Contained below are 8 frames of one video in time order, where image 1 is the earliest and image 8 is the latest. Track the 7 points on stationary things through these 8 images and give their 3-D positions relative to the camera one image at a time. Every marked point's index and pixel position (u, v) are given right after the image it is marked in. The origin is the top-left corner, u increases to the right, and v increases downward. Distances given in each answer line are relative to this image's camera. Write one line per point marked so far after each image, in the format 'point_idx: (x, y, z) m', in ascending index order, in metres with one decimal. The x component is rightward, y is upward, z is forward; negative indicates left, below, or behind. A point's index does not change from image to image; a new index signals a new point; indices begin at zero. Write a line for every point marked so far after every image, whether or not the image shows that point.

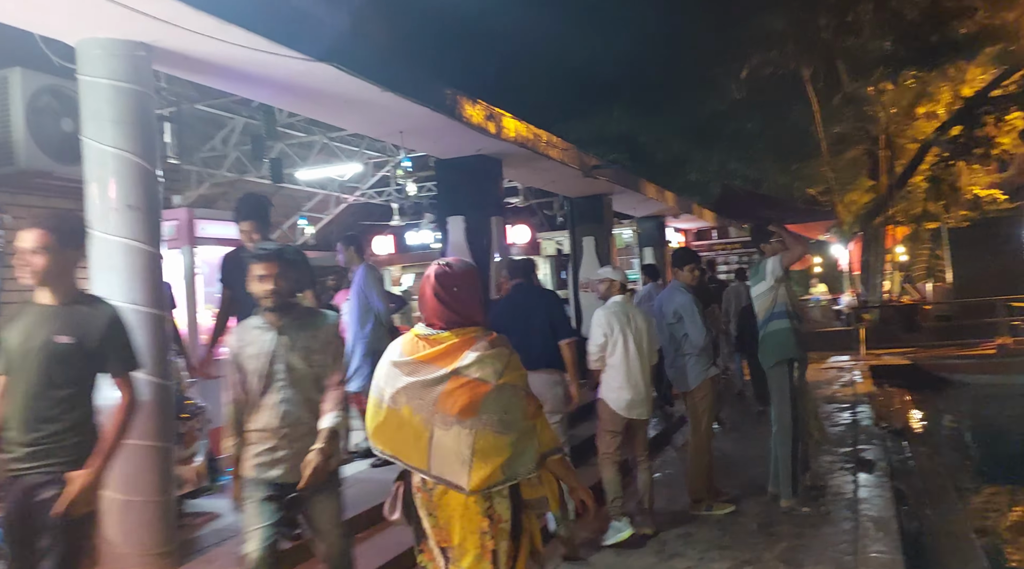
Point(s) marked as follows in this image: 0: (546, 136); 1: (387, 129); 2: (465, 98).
0: (+0.2, +1.1, +5.8) m
1: (-0.7, +0.9, +4.3) m
2: (-0.3, +1.0, +4.2) m
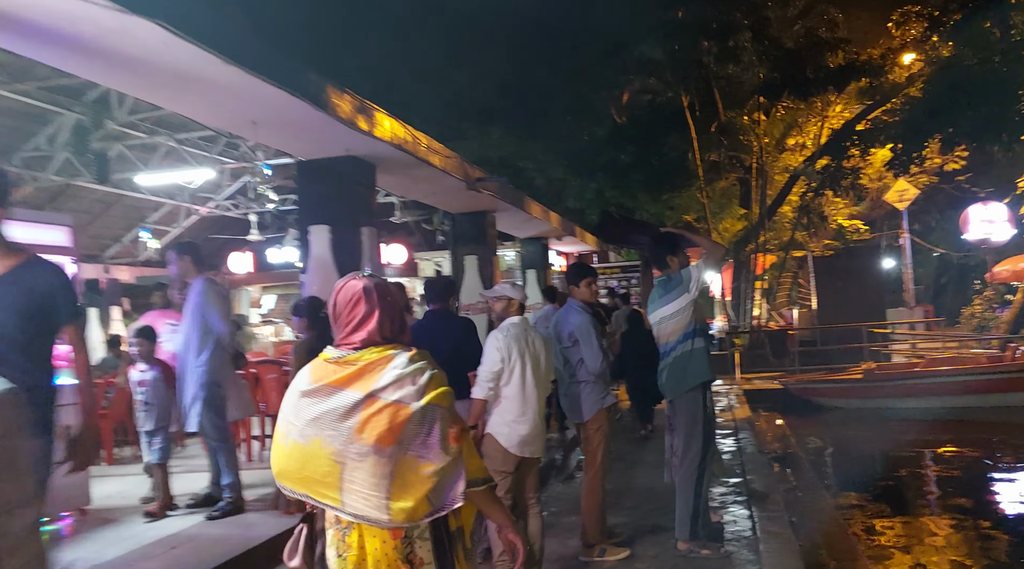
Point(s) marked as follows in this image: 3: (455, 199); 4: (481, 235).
0: (-0.6, +1.0, +5.4) m
1: (-1.3, +0.8, +3.8) m
2: (-0.9, +0.9, +3.7) m
3: (-0.5, +0.8, +7.3) m
4: (-0.3, +0.5, +8.2) m
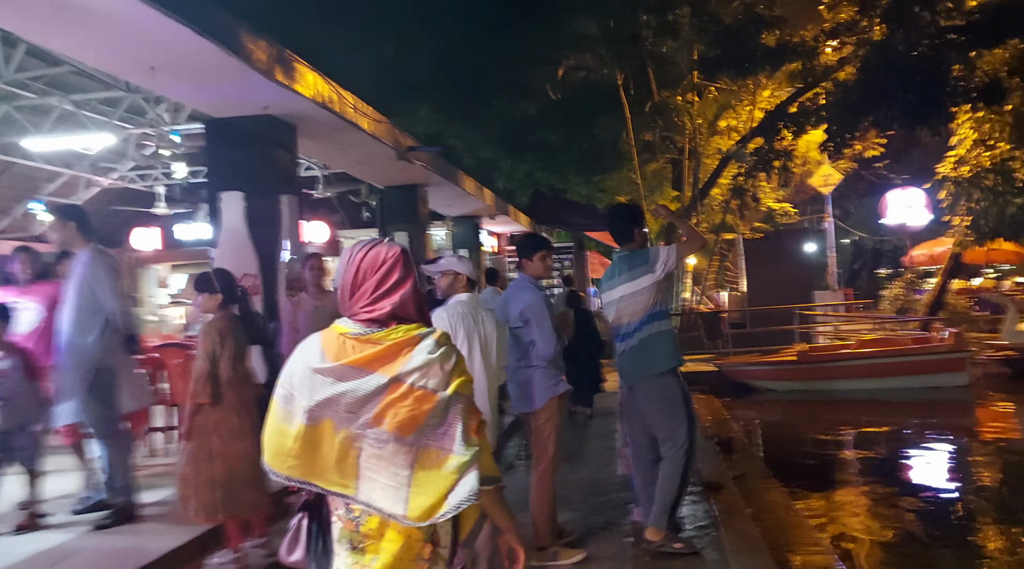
0: (-1.0, +1.1, +4.9) m
1: (-1.6, +0.9, +3.3) m
2: (-1.1, +1.0, +3.3) m
3: (-1.1, +1.0, +6.8) m
4: (-1.0, +0.7, +7.7) m
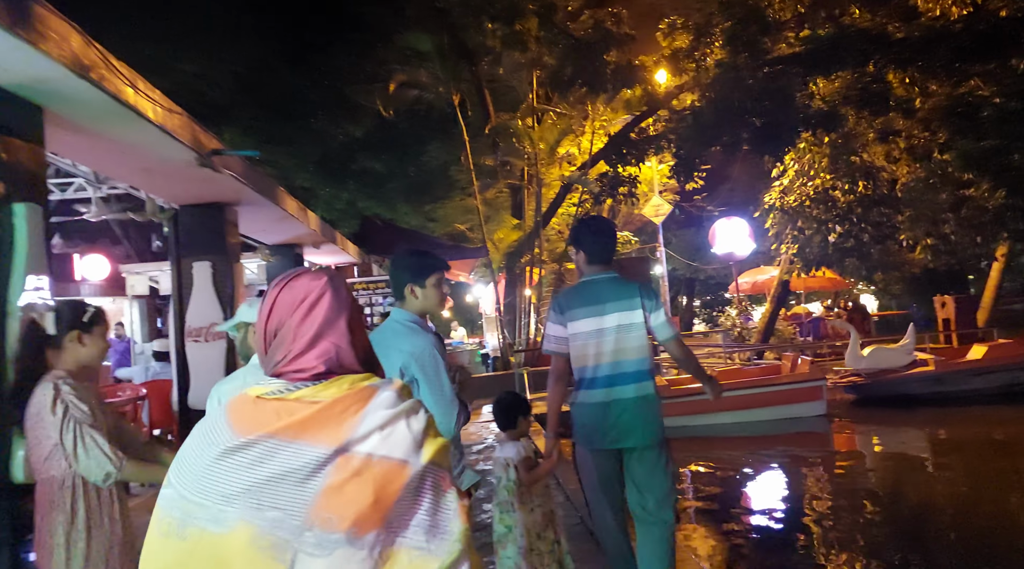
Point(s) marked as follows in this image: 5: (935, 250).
0: (-1.7, +0.9, +3.6) m
1: (-1.9, +0.8, +1.9) m
2: (-1.4, +0.9, +2.0) m
3: (-2.3, +0.7, +5.4) m
4: (-2.4, +0.4, +6.3) m
5: (+7.8, +0.6, +14.5) m
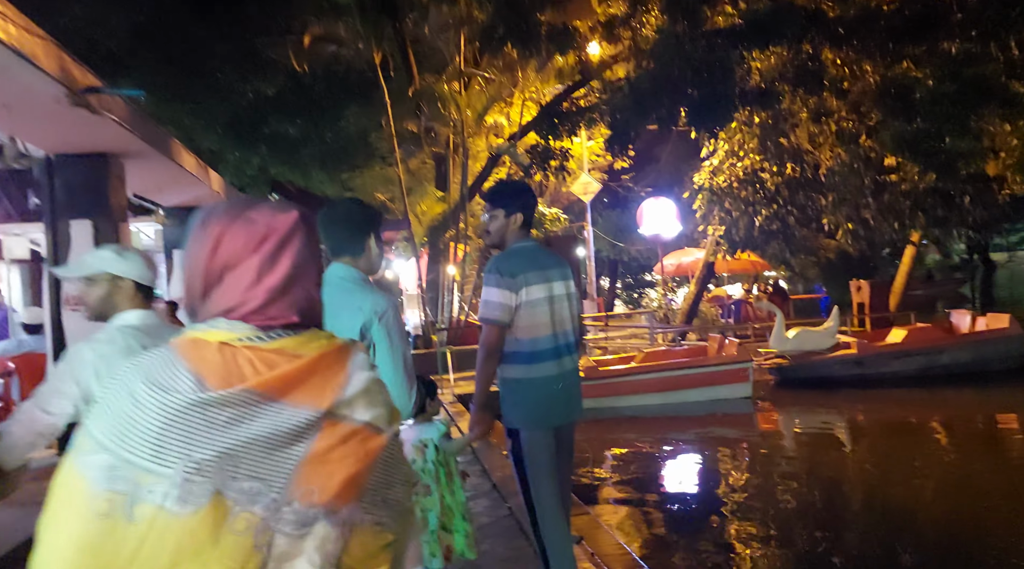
0: (-2.0, +1.1, +2.9) m
1: (-2.0, +0.9, +1.2) m
2: (-1.6, +1.0, +1.3) m
3: (-2.7, +0.9, +4.7) m
4: (-2.9, +0.6, +5.6) m
5: (+6.4, +0.9, +14.7) m
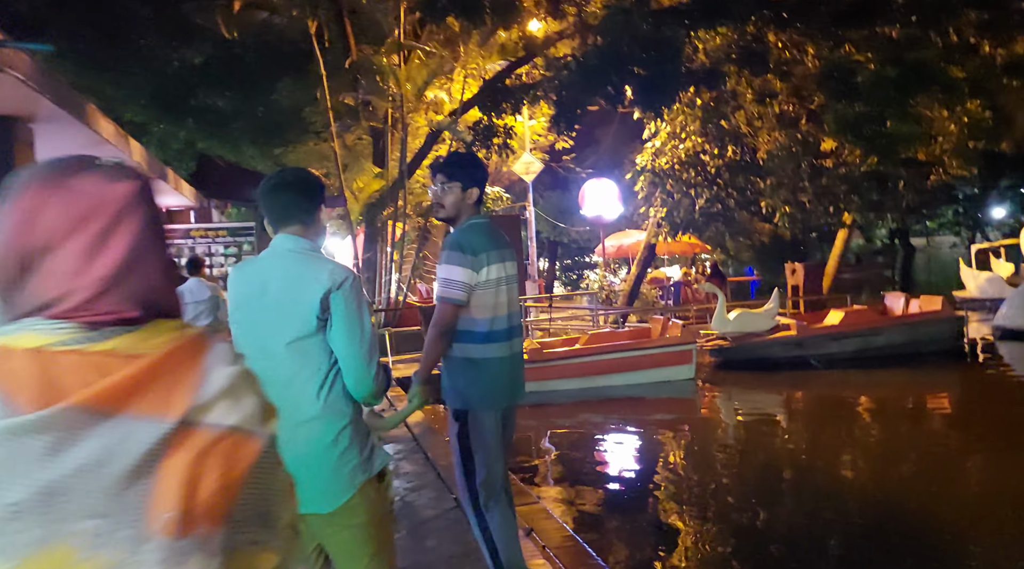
0: (-2.1, +1.2, +2.5) m
1: (-2.0, +0.9, +0.8) m
2: (-1.6, +1.1, +0.9) m
3: (-3.0, +1.1, +4.2) m
4: (-3.3, +0.8, +5.1) m
5: (+5.3, +1.2, +14.9) m
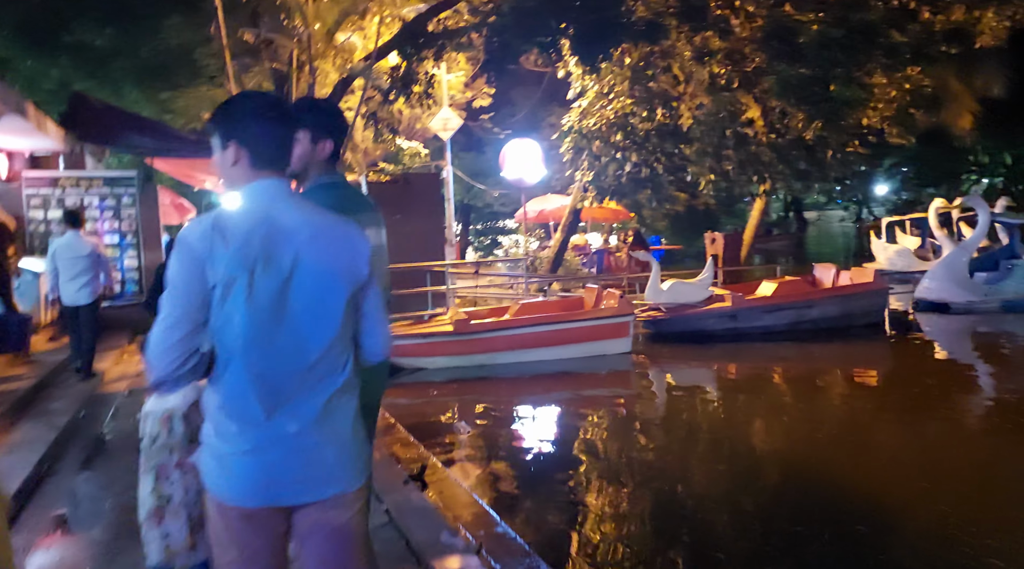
0: (-2.1, +1.3, +1.5) m
1: (-1.7, +1.0, -0.3) m
2: (-1.3, +1.1, 0.0) m
3: (-3.2, +1.3, +3.0) m
4: (-3.5, +1.0, +3.9) m
5: (+3.8, +1.8, +14.7) m
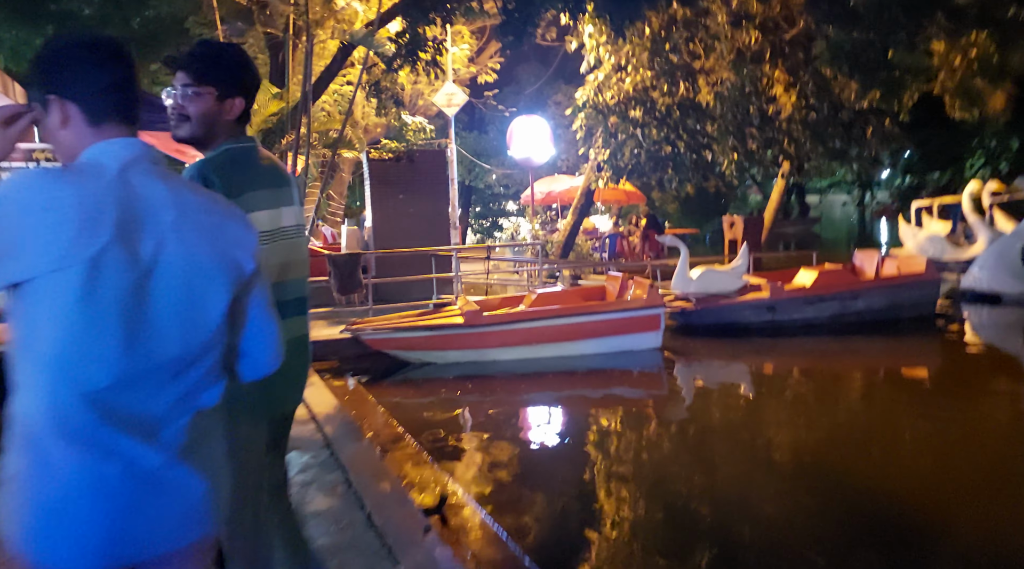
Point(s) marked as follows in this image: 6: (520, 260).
0: (-1.9, +1.3, +0.6) m
1: (-1.5, +0.9, -1.1) m
2: (-1.1, +1.0, -0.9) m
3: (-3.0, +1.3, +2.1) m
4: (-3.3, +1.1, +3.0) m
5: (+3.9, +2.0, +13.8) m
6: (+0.1, +0.4, +12.6) m
